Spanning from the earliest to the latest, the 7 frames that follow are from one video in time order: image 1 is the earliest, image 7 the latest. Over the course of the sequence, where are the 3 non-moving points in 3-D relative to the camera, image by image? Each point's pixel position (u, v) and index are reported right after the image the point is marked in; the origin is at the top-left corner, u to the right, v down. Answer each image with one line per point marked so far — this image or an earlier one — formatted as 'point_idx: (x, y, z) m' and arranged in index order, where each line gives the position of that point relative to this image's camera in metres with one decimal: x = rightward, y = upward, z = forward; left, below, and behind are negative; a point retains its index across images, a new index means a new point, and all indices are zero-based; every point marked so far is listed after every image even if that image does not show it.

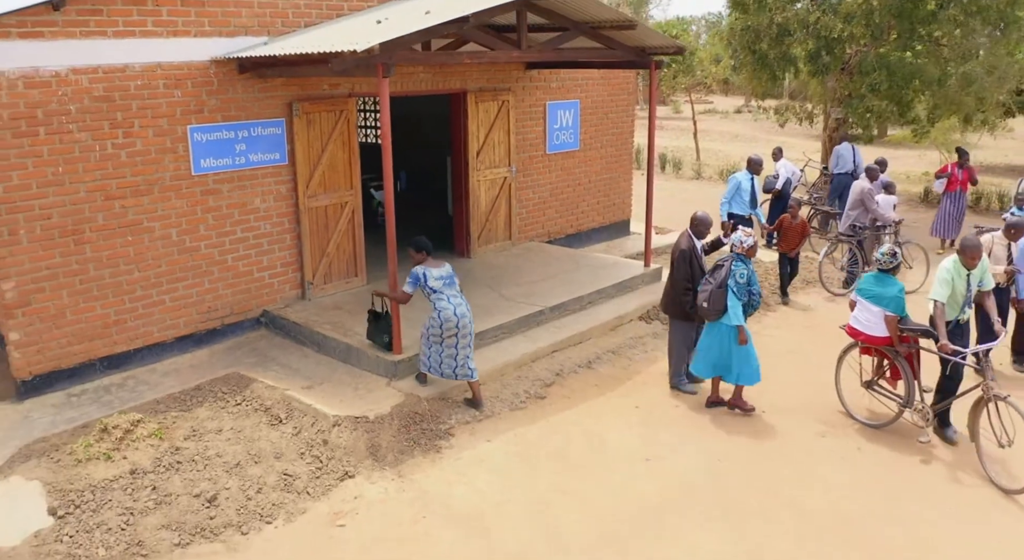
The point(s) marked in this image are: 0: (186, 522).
0: (-1.9, -1.4, +4.5) m
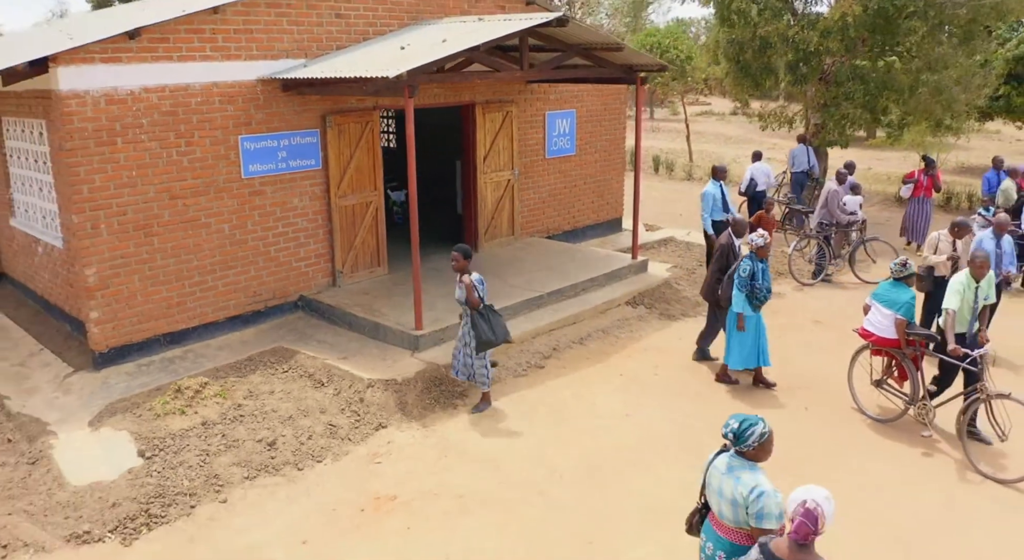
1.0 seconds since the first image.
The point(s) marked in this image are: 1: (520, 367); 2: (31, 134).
0: (-1.8, -1.3, +5.5) m
1: (+0.1, -0.8, +7.1) m
2: (-5.0, +1.5, +8.0) m
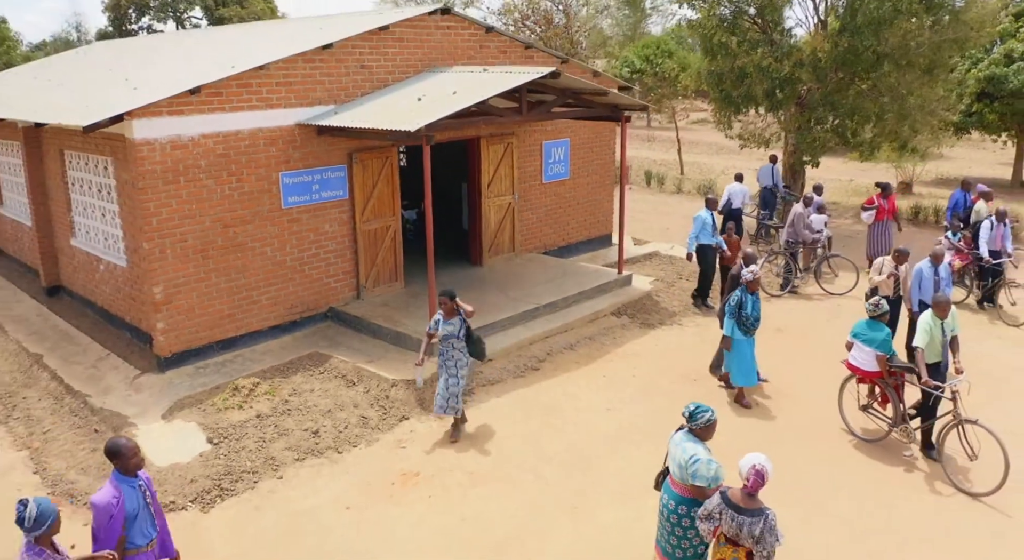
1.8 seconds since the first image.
0: (-1.8, -1.4, +6.8) m
1: (+0.1, -0.9, +8.3) m
2: (-5.0, +1.3, +9.3) m
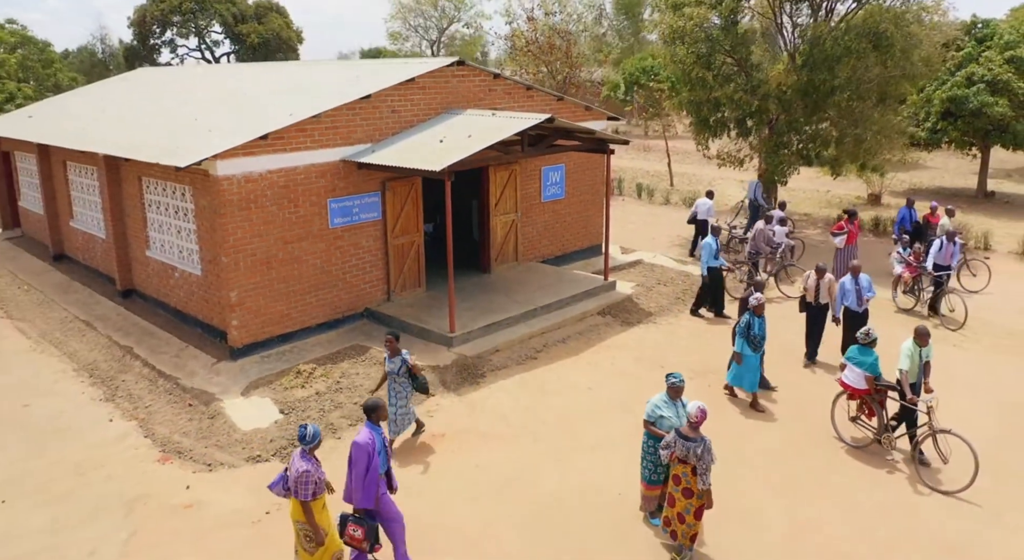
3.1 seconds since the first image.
0: (-1.8, -1.5, +8.7) m
1: (+0.1, -1.0, +10.3) m
2: (-5.0, +1.3, +11.3) m
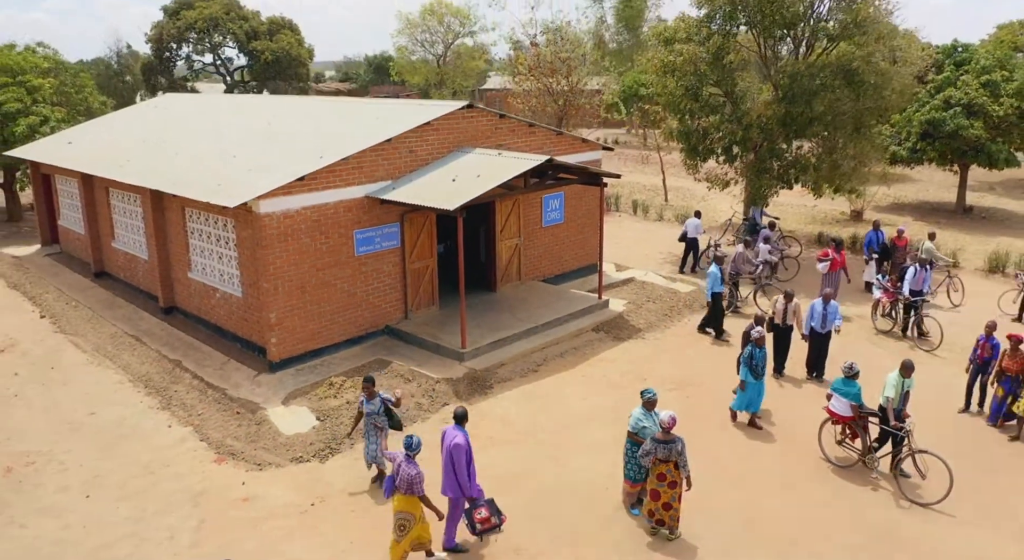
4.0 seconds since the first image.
0: (-1.7, -1.9, +10.2) m
1: (+0.2, -1.4, +11.7) m
2: (-4.9, +0.9, +12.7) m
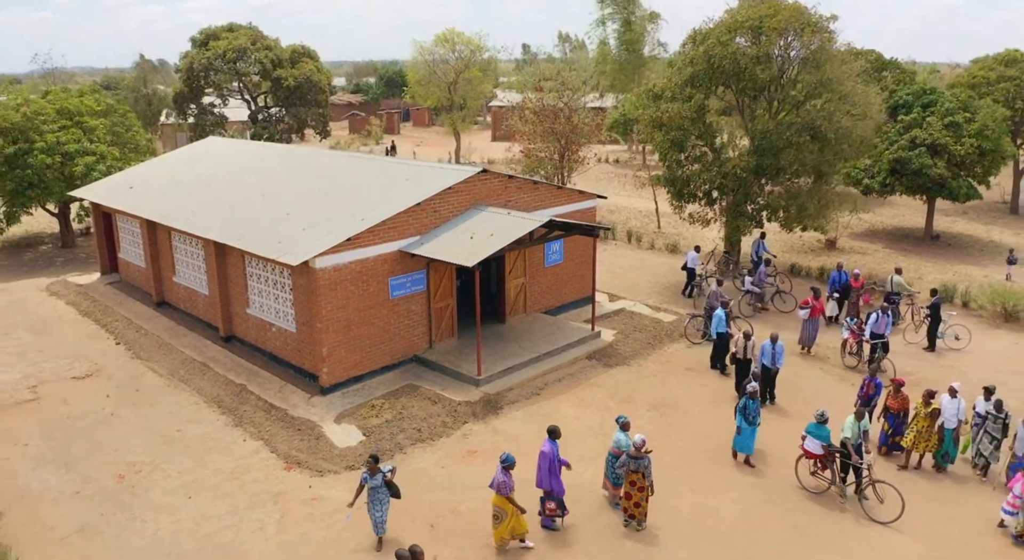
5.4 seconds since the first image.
0: (-1.6, -2.6, +12.7) m
1: (+0.3, -2.1, +14.3) m
2: (-4.8, +0.2, +15.3) m
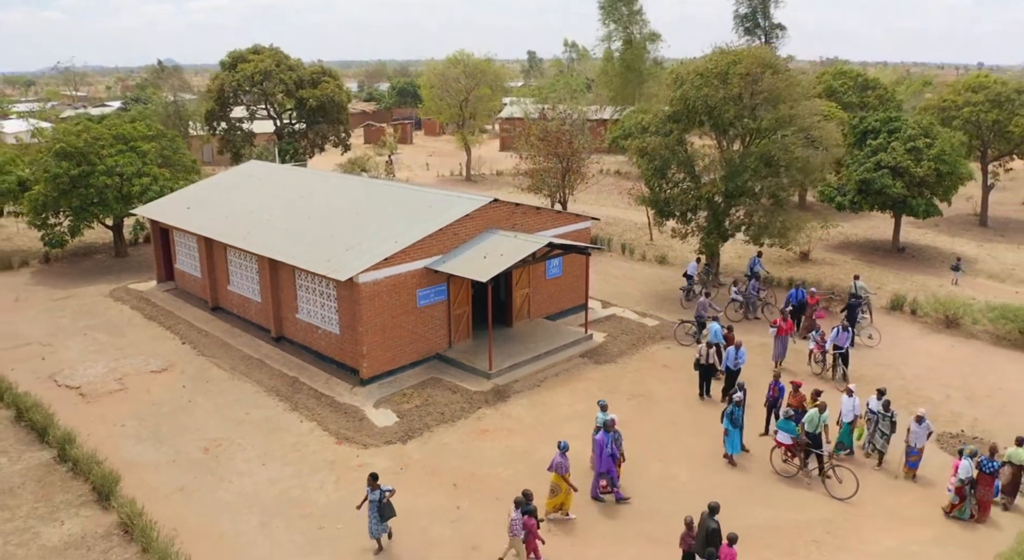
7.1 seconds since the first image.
0: (-1.5, -2.8, +15.9) m
1: (+0.4, -2.3, +17.4) m
2: (-4.6, -0.1, +18.5) m
